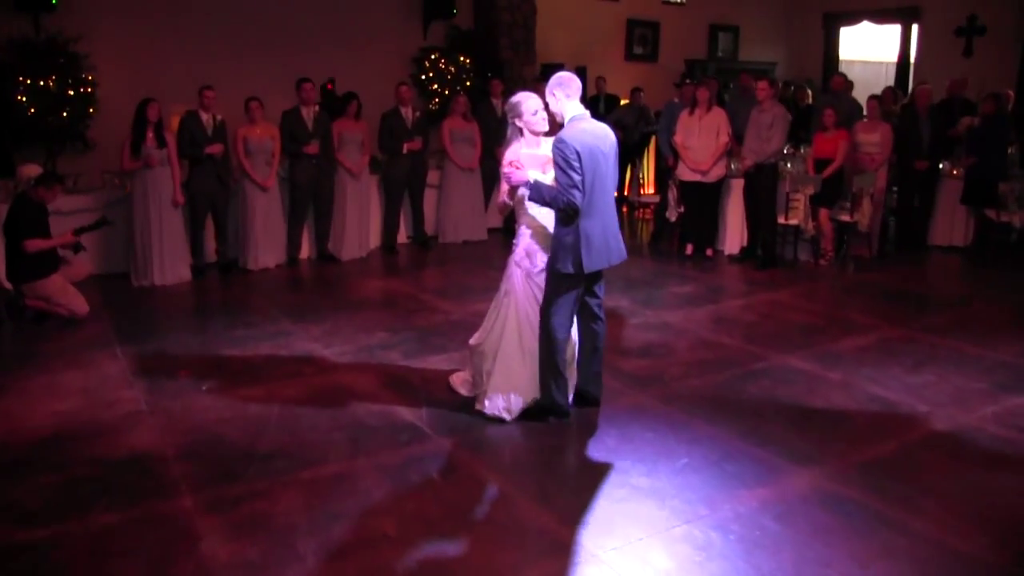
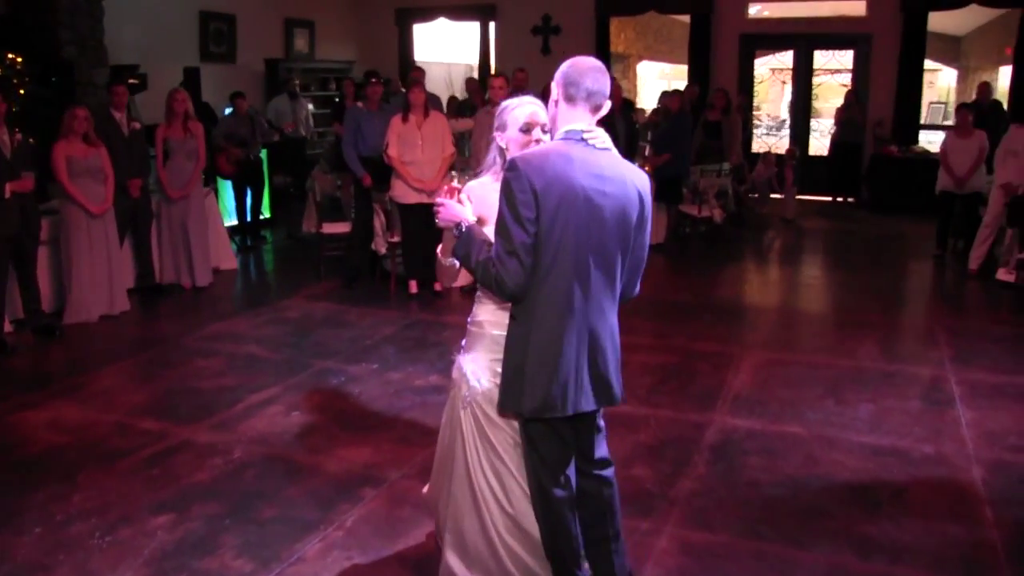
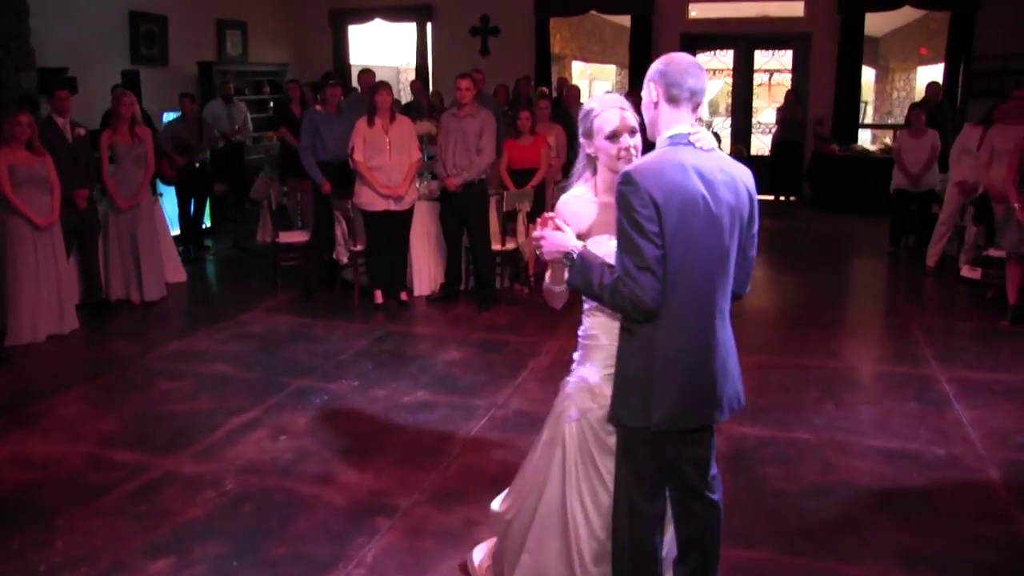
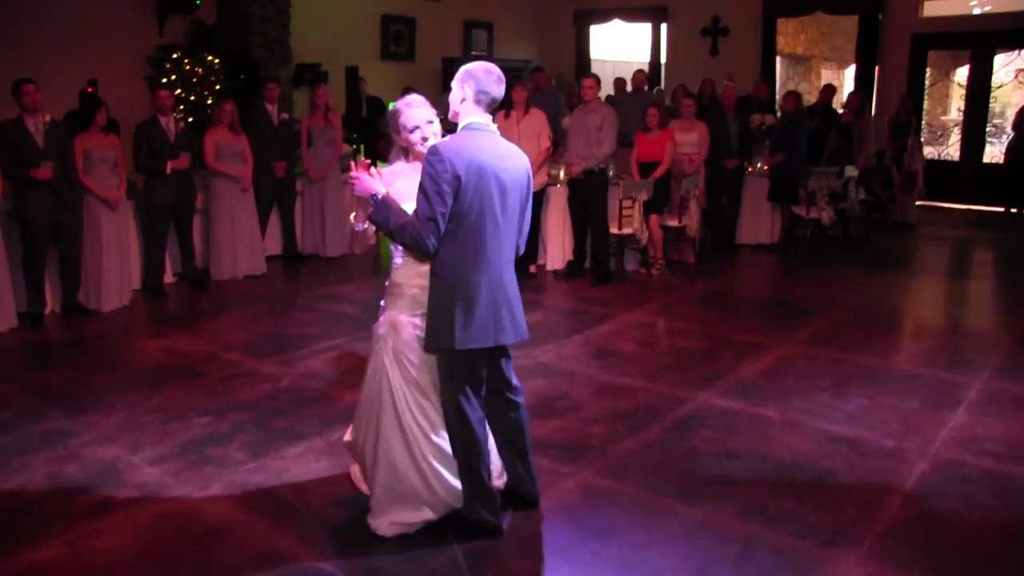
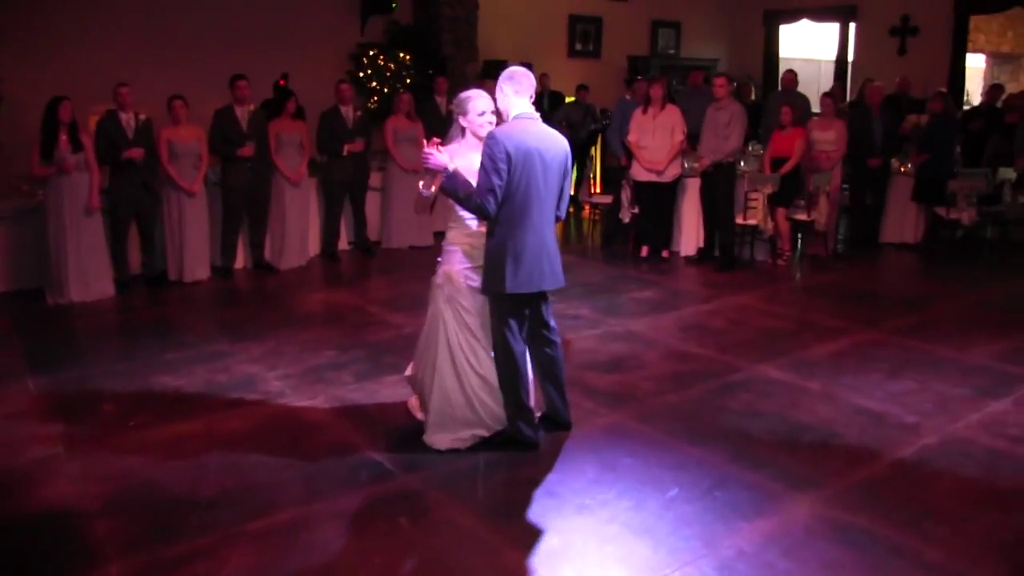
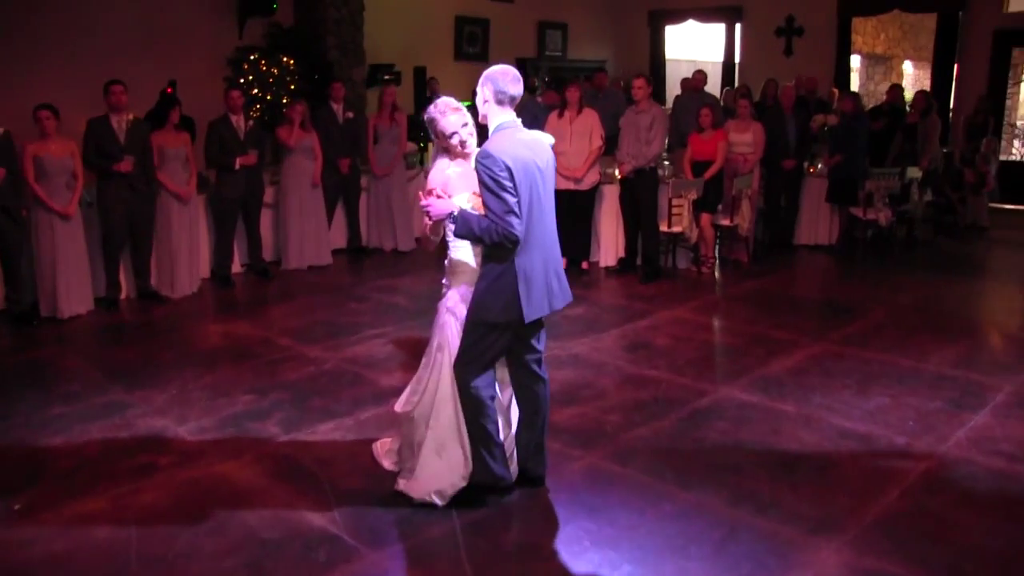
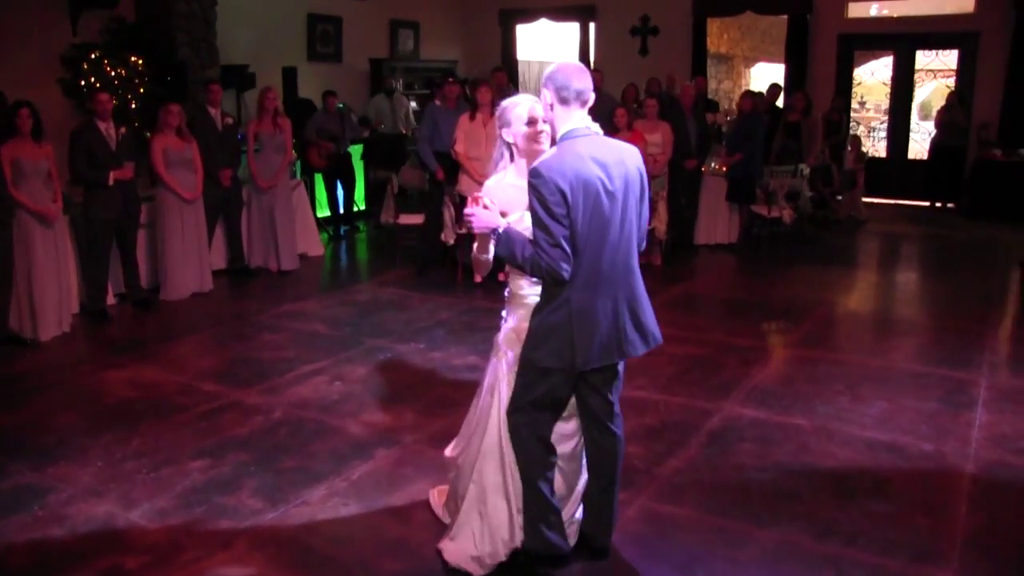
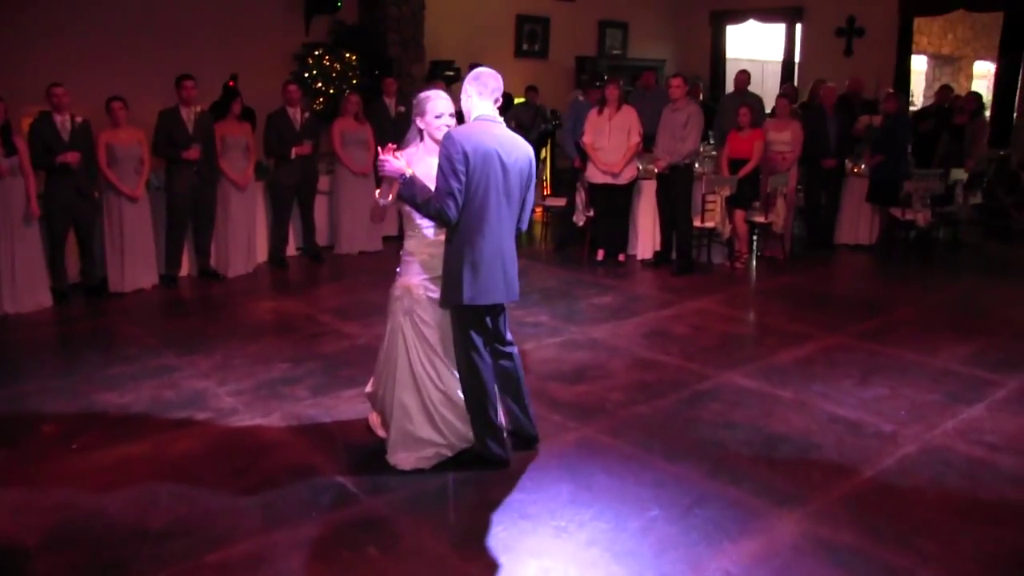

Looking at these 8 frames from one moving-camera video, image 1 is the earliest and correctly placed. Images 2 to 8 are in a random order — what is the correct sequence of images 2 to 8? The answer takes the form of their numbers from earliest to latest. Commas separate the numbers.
5, 8, 6, 4, 7, 2, 3
